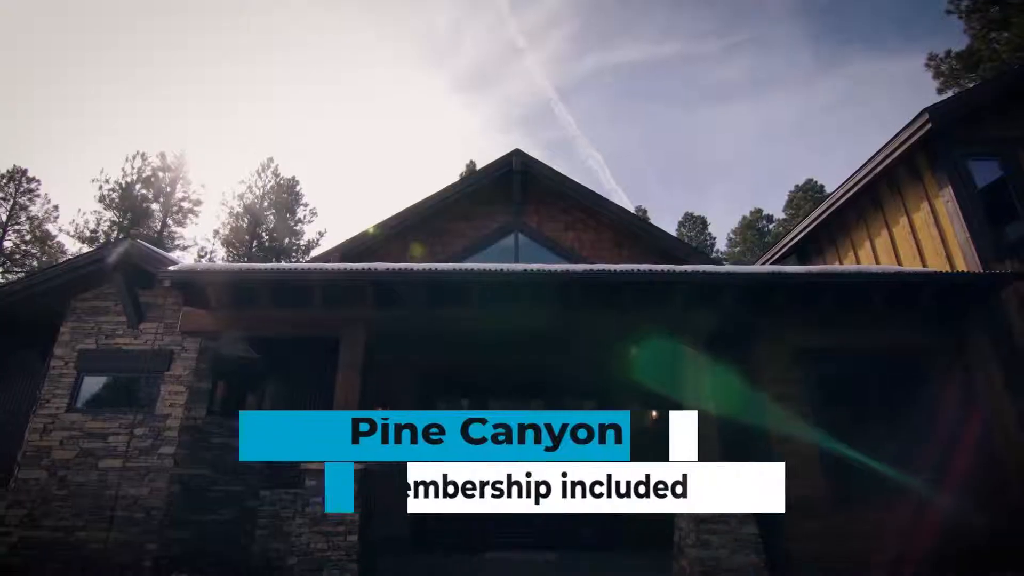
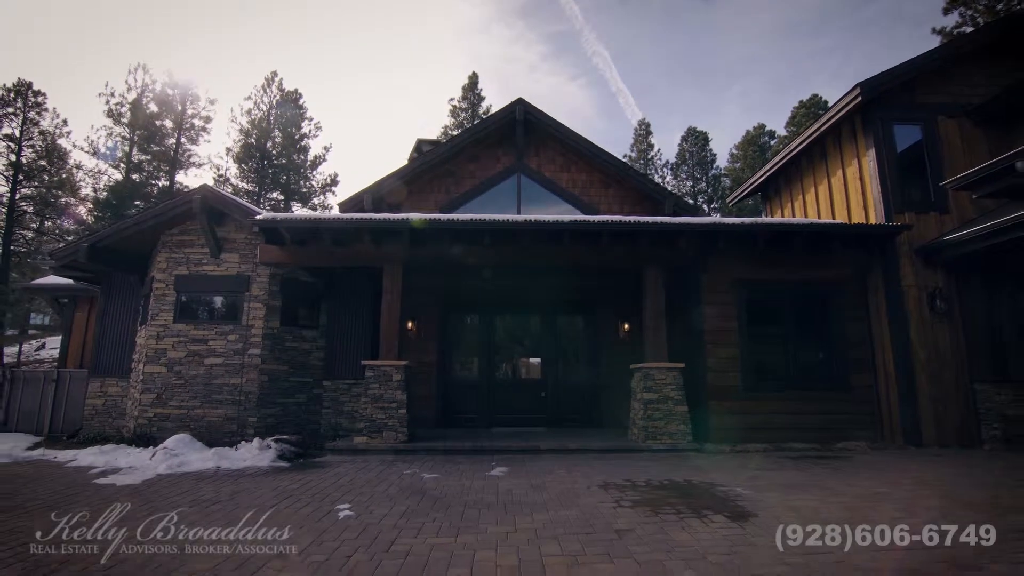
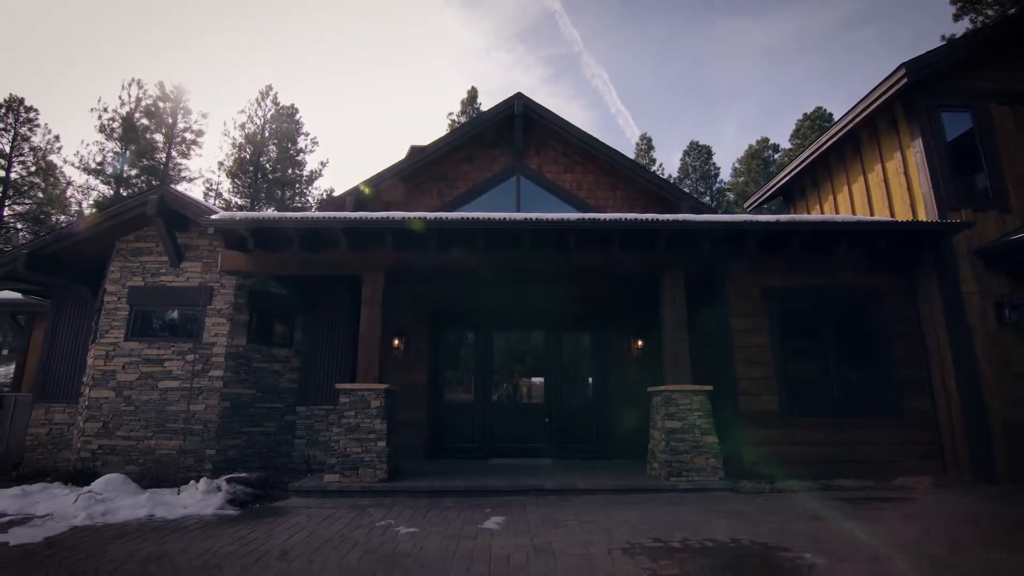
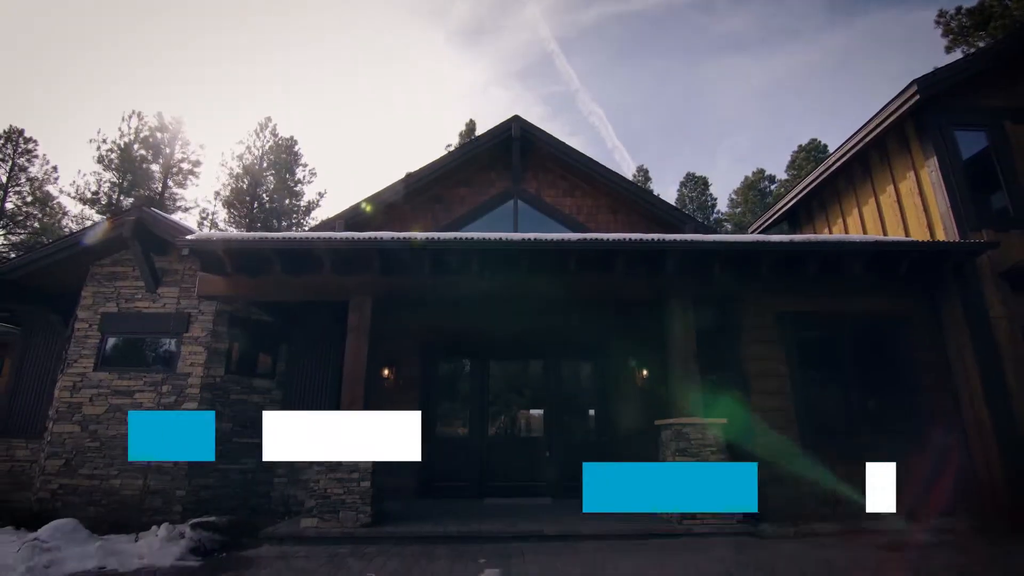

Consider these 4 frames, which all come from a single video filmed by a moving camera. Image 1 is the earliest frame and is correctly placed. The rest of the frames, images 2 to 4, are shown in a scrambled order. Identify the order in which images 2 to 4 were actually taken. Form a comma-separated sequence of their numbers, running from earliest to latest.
4, 3, 2
